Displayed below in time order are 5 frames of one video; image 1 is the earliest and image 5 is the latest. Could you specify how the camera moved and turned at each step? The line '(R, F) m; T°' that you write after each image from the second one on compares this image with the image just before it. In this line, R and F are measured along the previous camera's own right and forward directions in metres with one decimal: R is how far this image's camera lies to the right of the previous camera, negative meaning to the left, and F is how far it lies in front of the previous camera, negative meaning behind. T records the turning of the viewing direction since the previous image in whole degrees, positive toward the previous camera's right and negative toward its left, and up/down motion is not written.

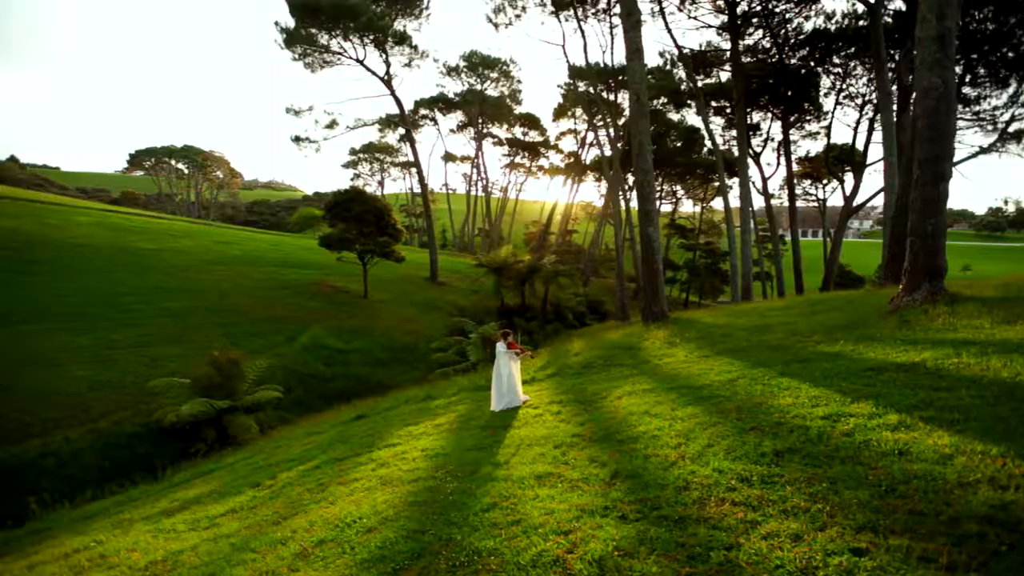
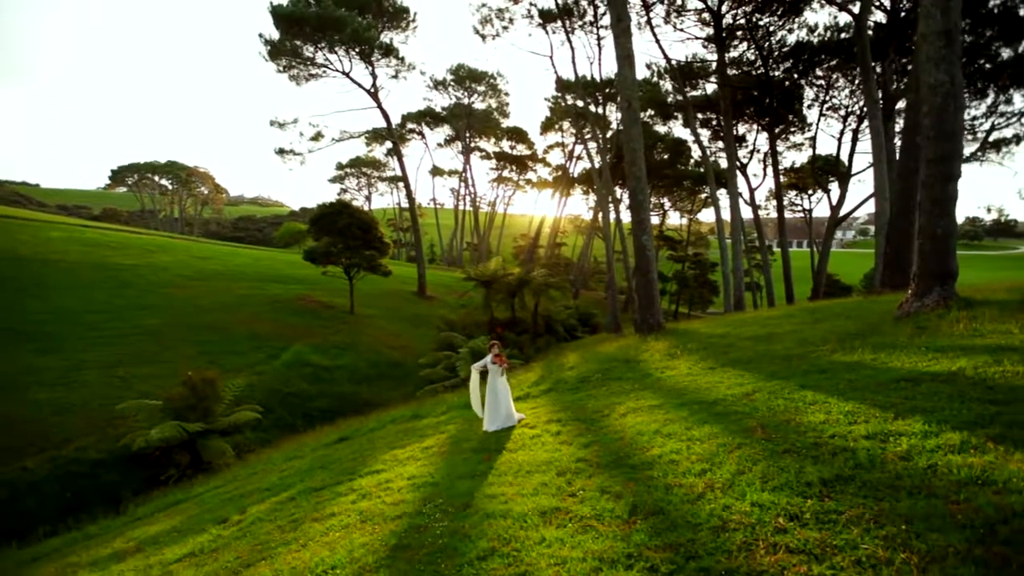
(-0.1, +0.8) m; +1°
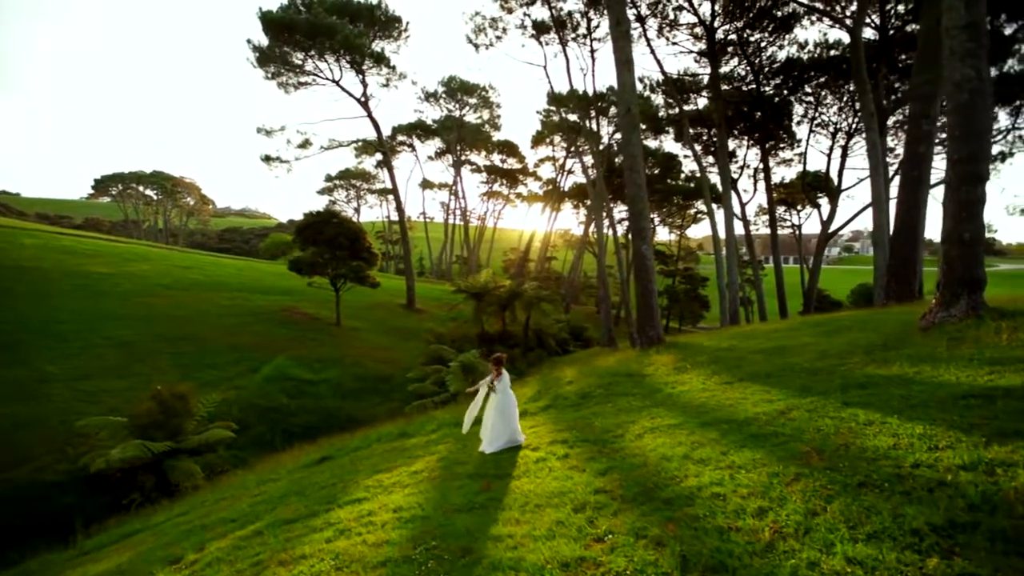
(-0.2, +1.0) m; +1°
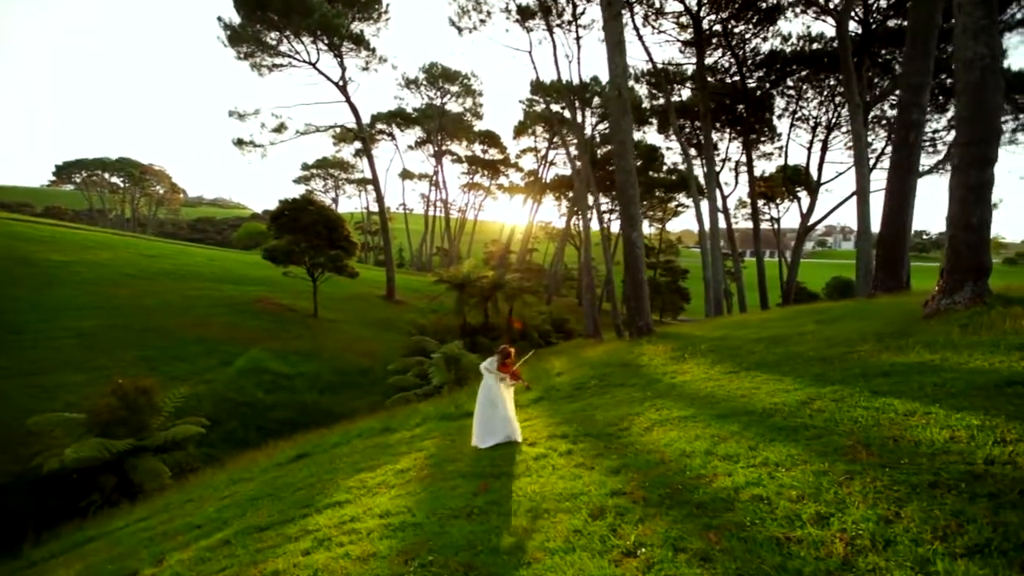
(-0.2, +0.7) m; +2°
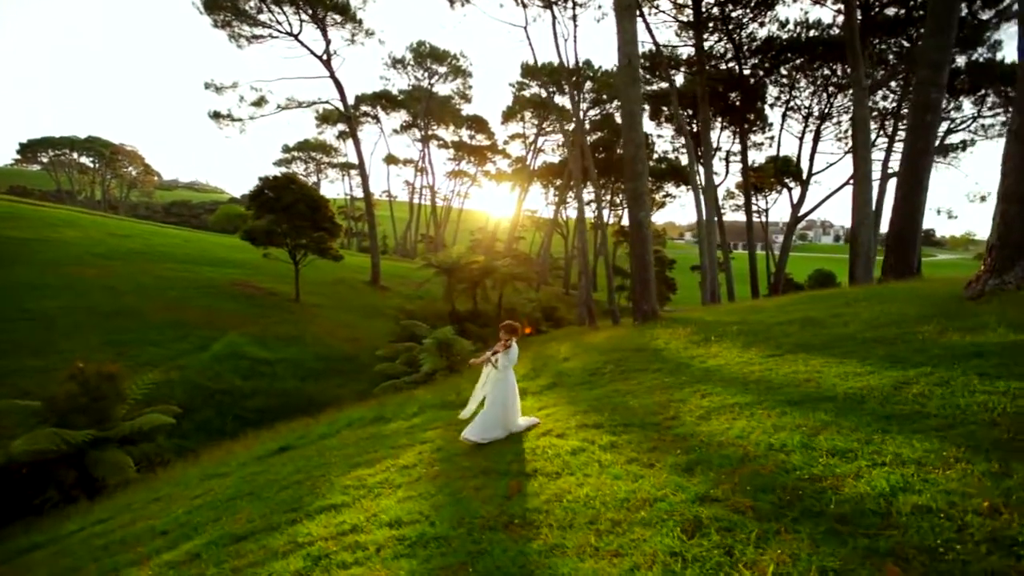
(-0.5, +1.2) m; +2°
